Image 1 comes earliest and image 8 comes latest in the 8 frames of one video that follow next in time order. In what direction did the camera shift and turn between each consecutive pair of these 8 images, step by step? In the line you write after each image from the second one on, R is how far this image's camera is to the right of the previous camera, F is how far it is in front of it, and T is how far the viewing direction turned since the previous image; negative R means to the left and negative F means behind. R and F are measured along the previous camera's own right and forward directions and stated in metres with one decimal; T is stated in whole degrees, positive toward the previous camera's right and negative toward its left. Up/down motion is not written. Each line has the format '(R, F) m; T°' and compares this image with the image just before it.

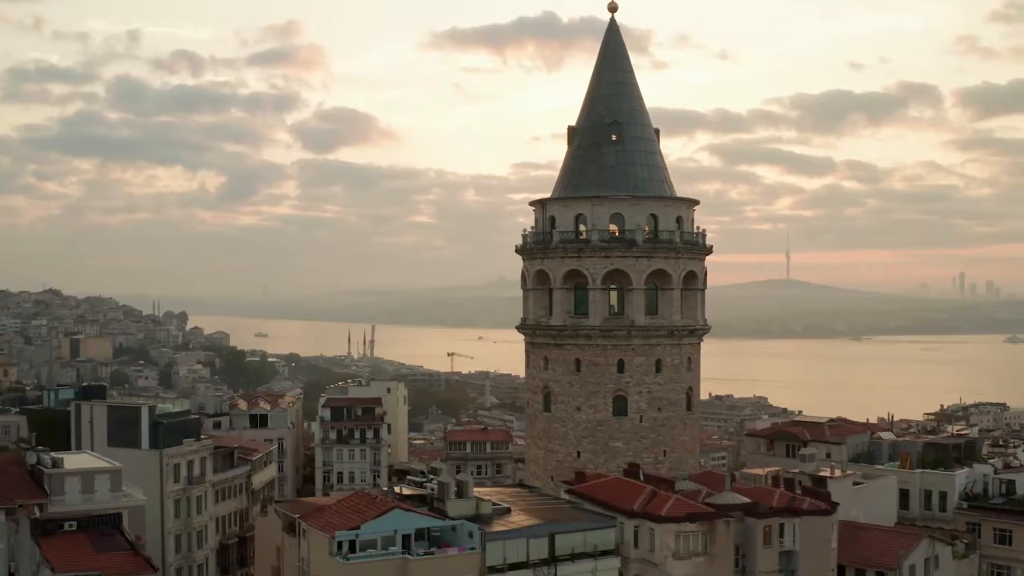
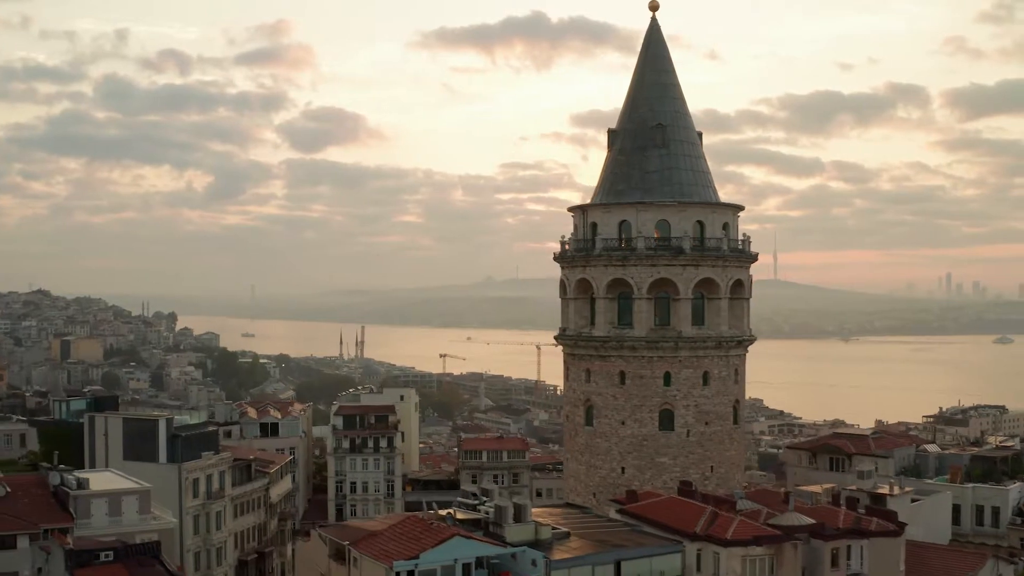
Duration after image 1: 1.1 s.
(-1.5, +1.3) m; +1°
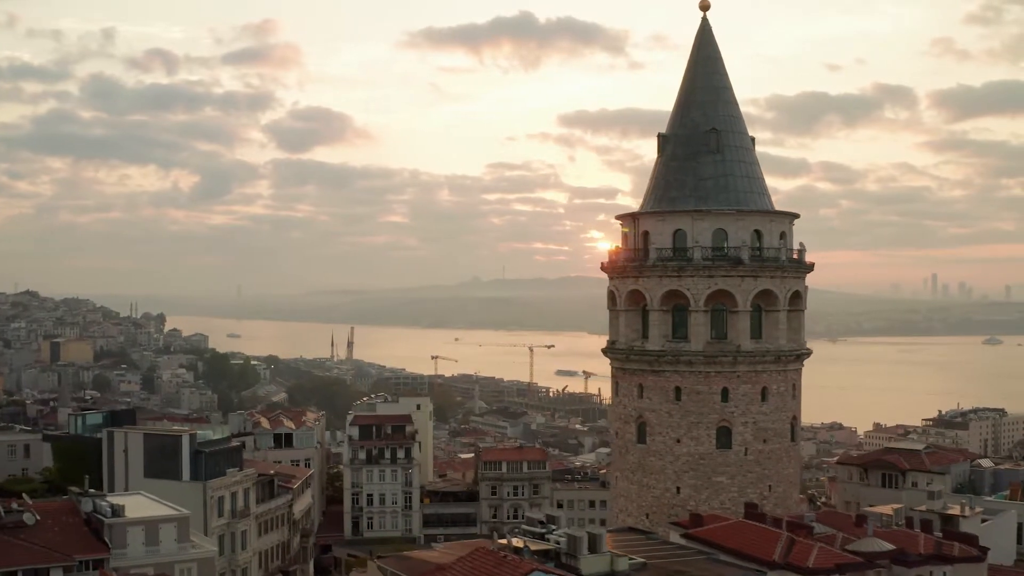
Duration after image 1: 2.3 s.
(-1.7, +1.4) m; +1°
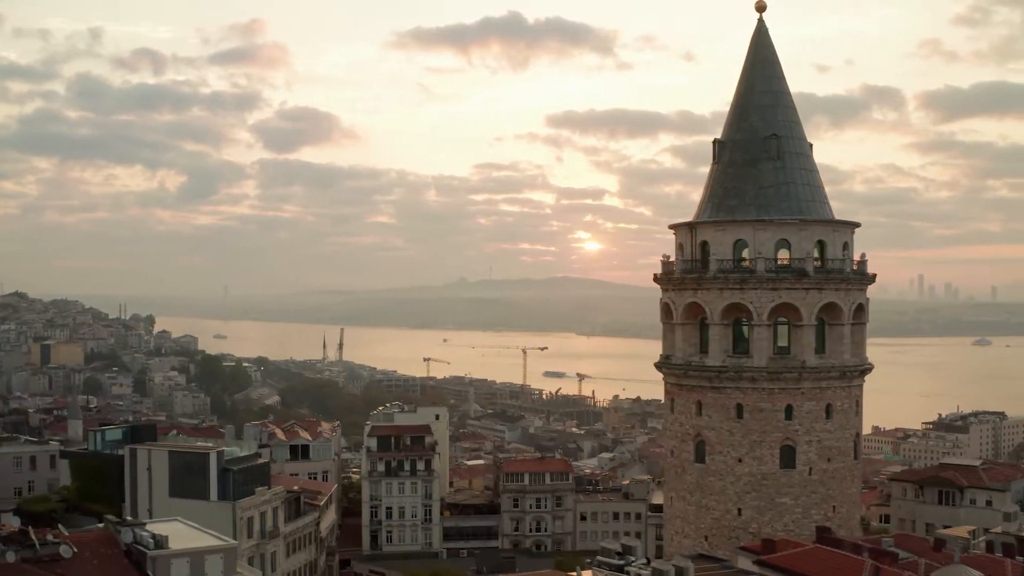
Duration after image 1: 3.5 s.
(-1.7, +1.4) m; +1°
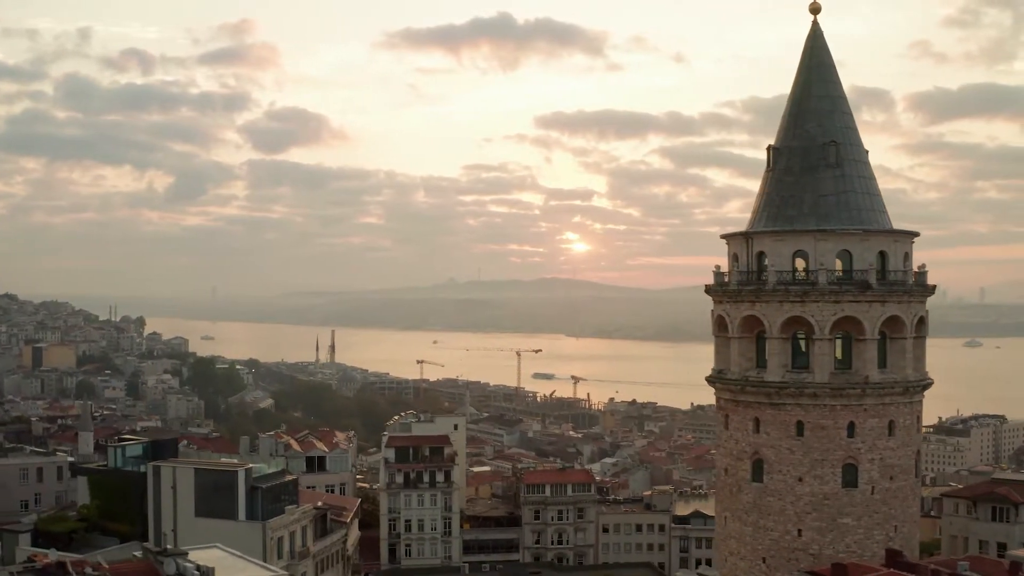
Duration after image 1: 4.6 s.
(-1.5, +1.2) m; +1°
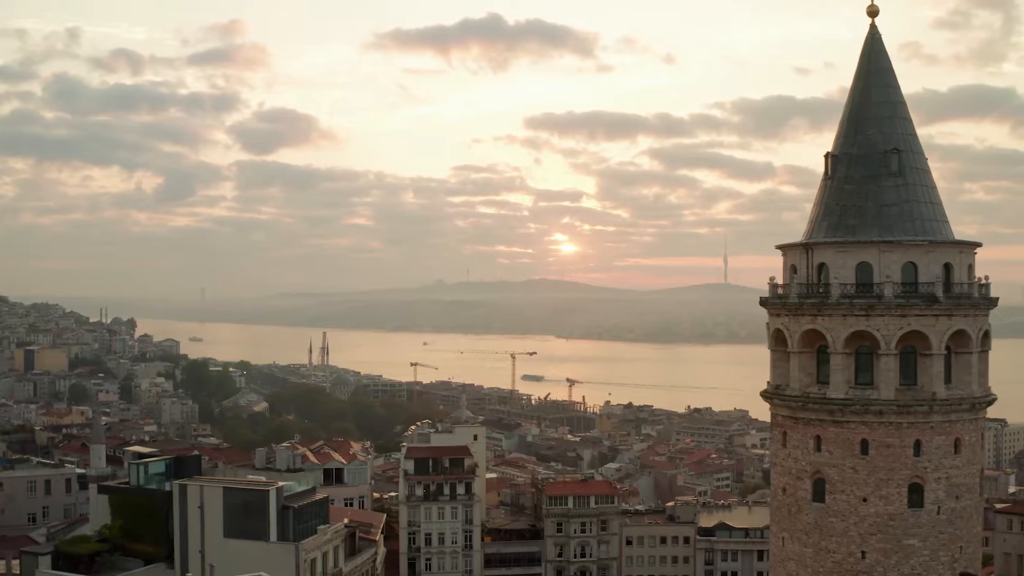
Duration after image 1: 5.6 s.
(-1.5, +1.1) m; +1°
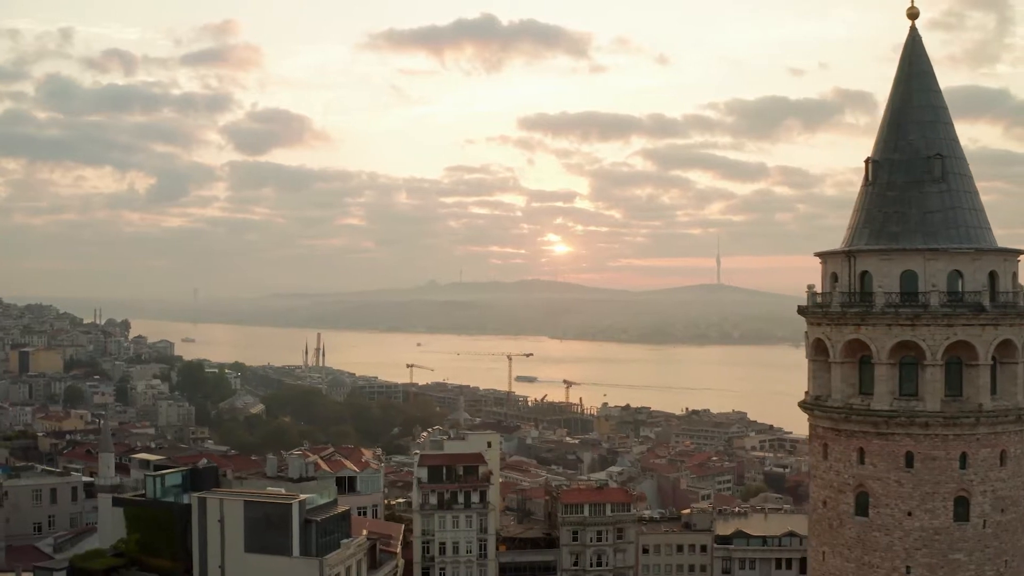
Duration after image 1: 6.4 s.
(-1.0, +0.7) m; 0°
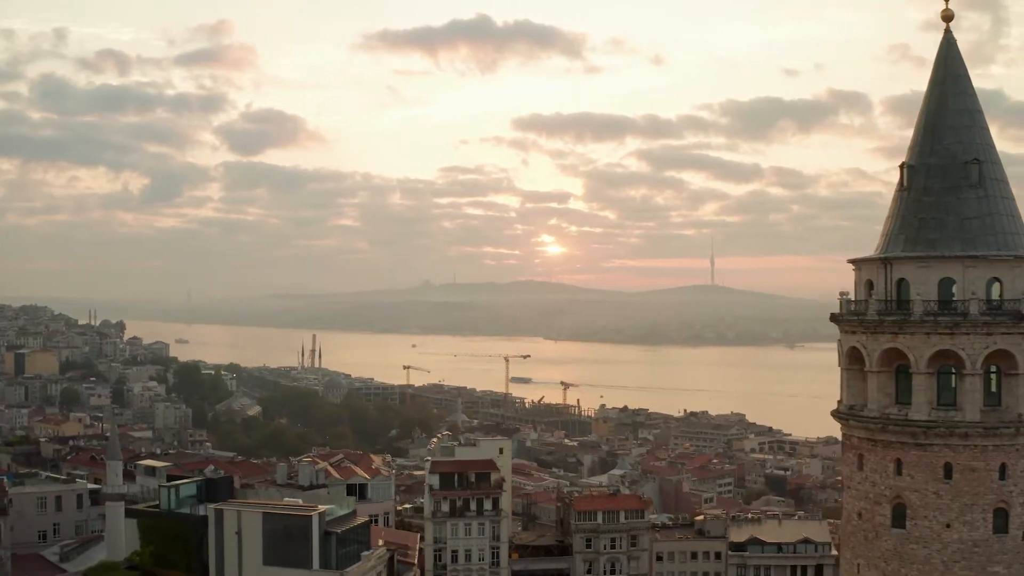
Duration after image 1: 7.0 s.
(-0.8, +0.6) m; 0°
